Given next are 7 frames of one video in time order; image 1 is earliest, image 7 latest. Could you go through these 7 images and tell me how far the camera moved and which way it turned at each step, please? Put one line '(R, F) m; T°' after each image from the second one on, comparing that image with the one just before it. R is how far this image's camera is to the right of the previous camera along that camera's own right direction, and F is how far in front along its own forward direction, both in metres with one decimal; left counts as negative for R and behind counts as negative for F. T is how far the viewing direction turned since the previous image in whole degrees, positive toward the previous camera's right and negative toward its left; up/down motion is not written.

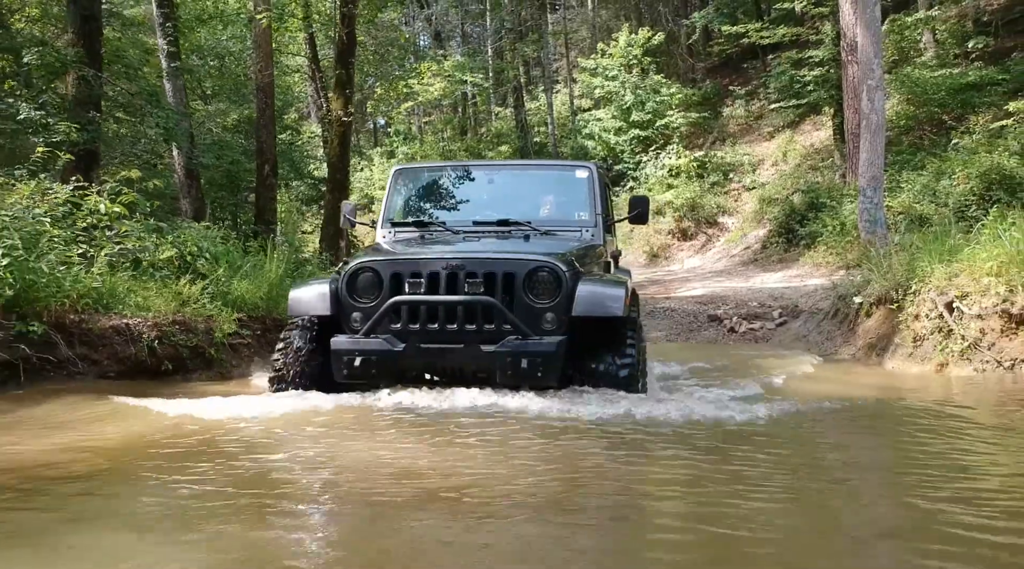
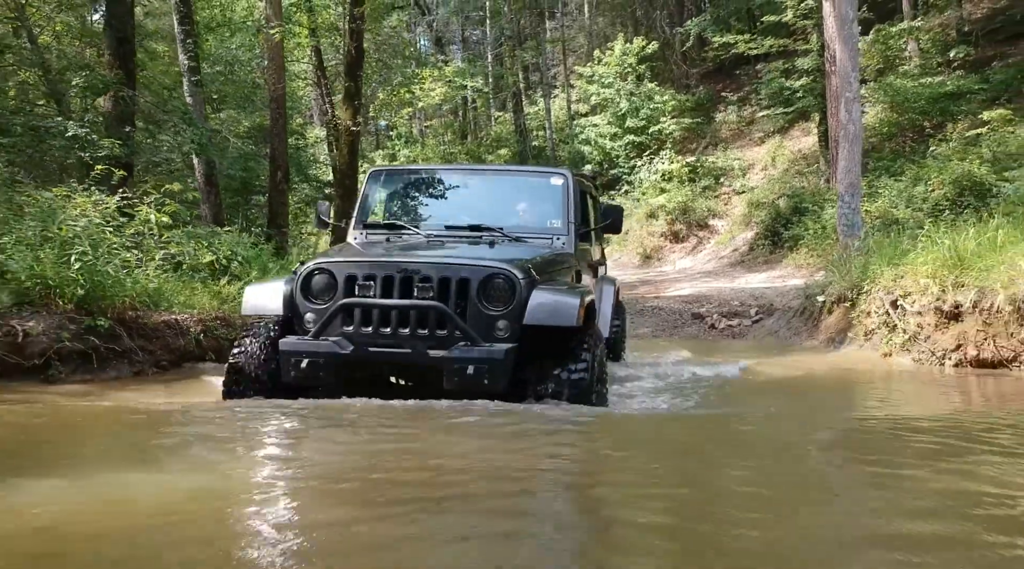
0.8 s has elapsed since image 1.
(0.0, -0.9) m; 0°
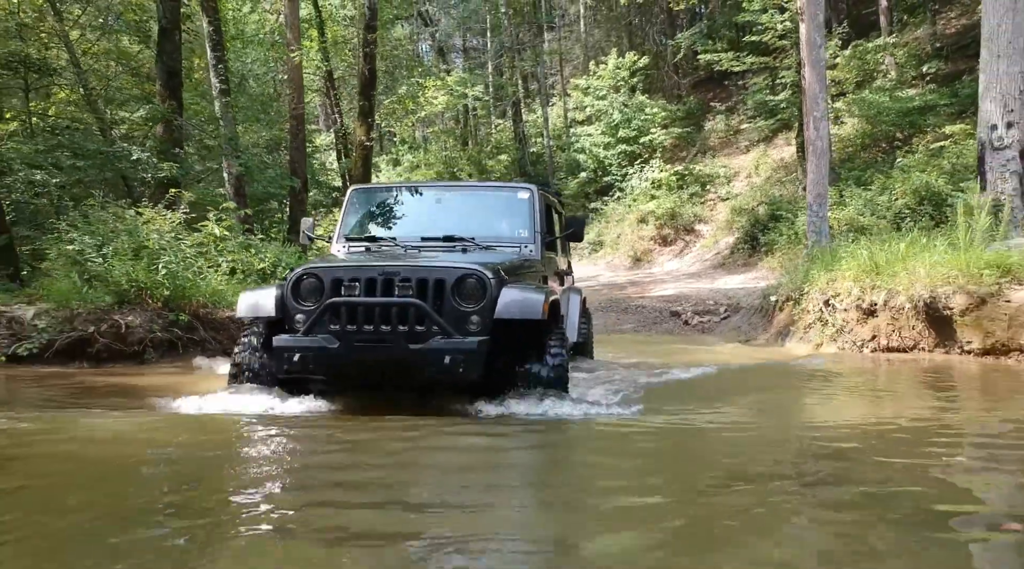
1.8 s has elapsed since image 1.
(0.0, -1.5) m; 0°
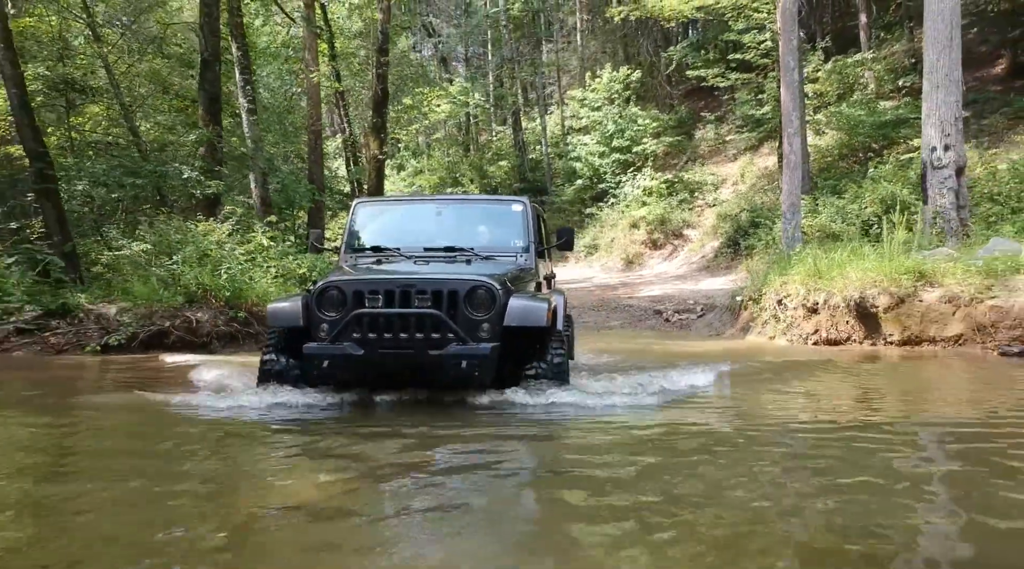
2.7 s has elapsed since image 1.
(0.0, -1.6) m; 0°
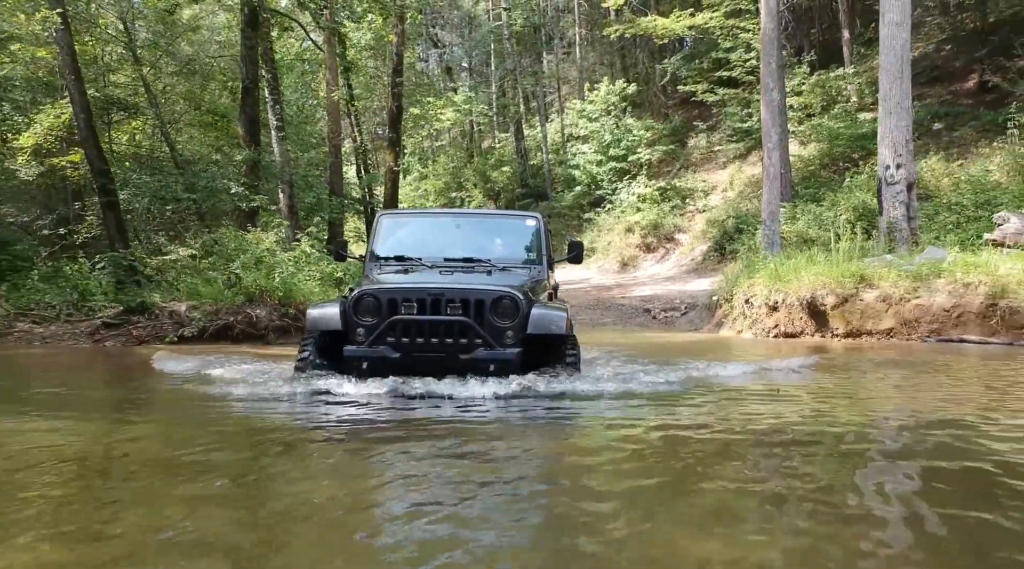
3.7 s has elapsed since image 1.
(-0.1, -1.8) m; 0°
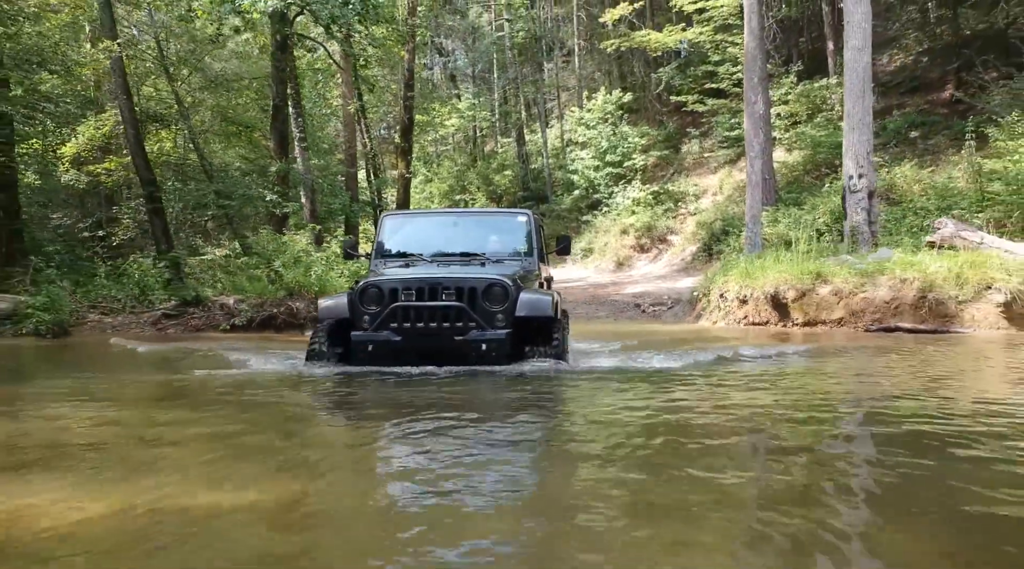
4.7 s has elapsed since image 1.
(0.0, -1.7) m; 0°
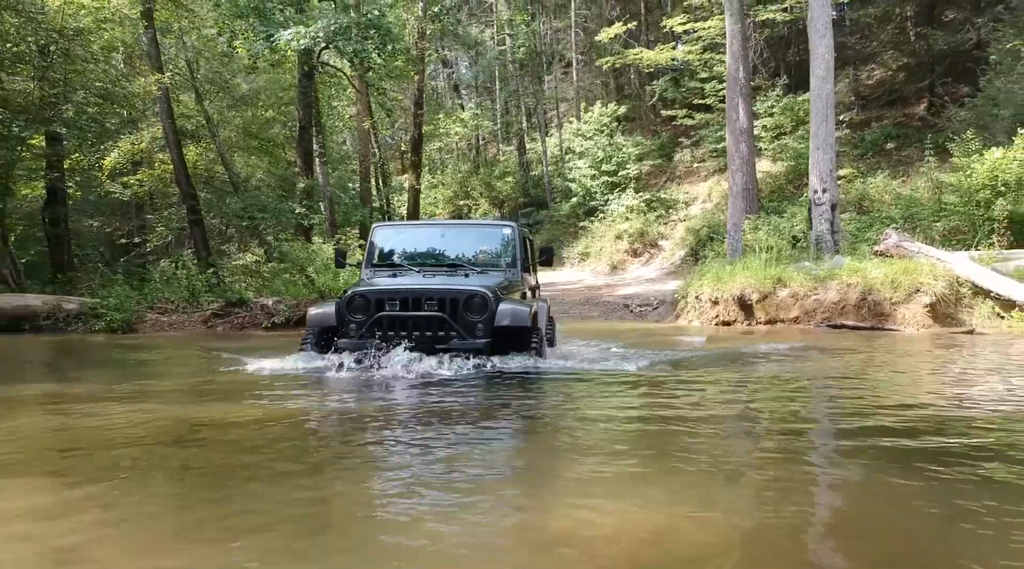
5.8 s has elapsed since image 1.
(0.0, -1.9) m; 0°
